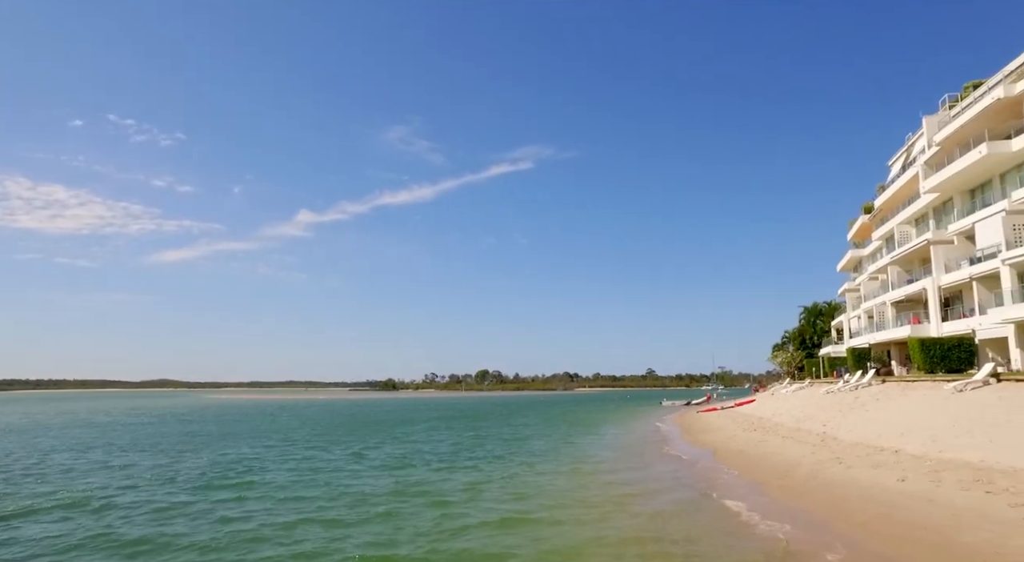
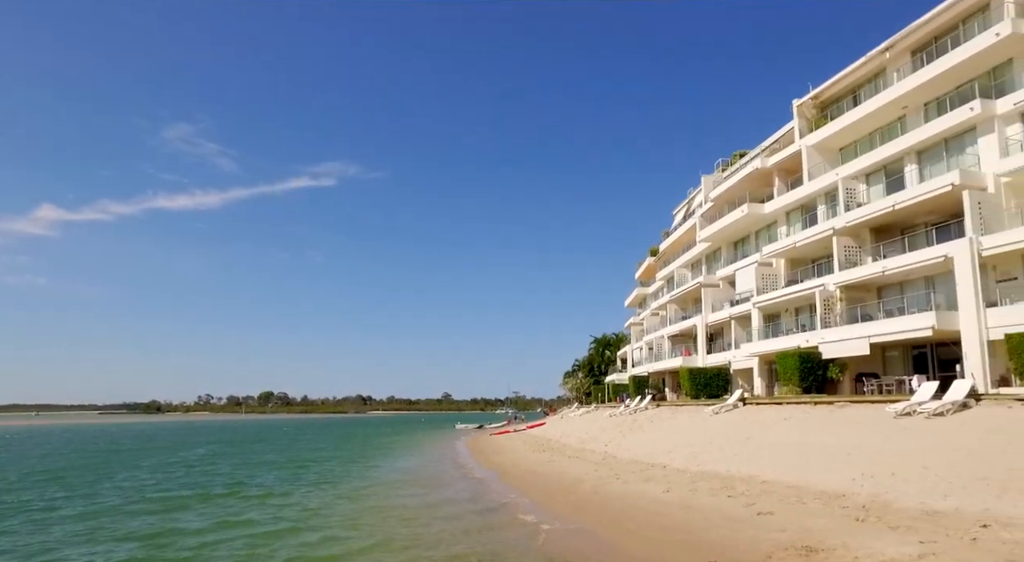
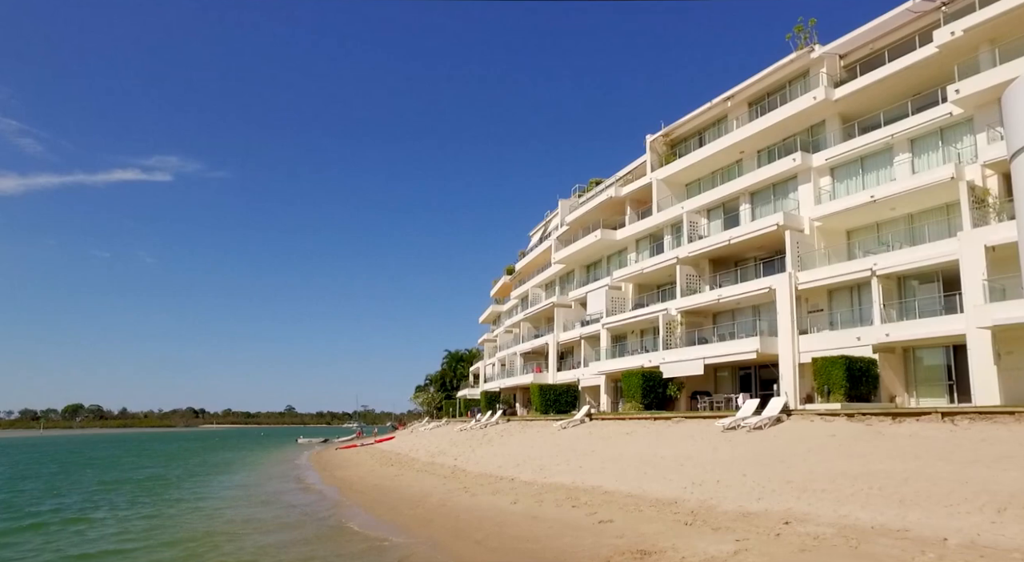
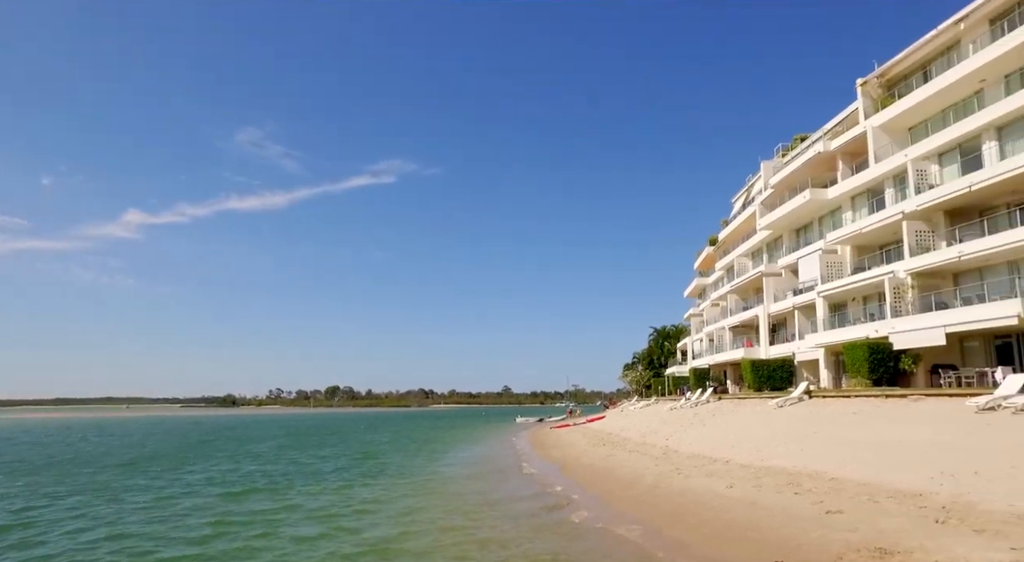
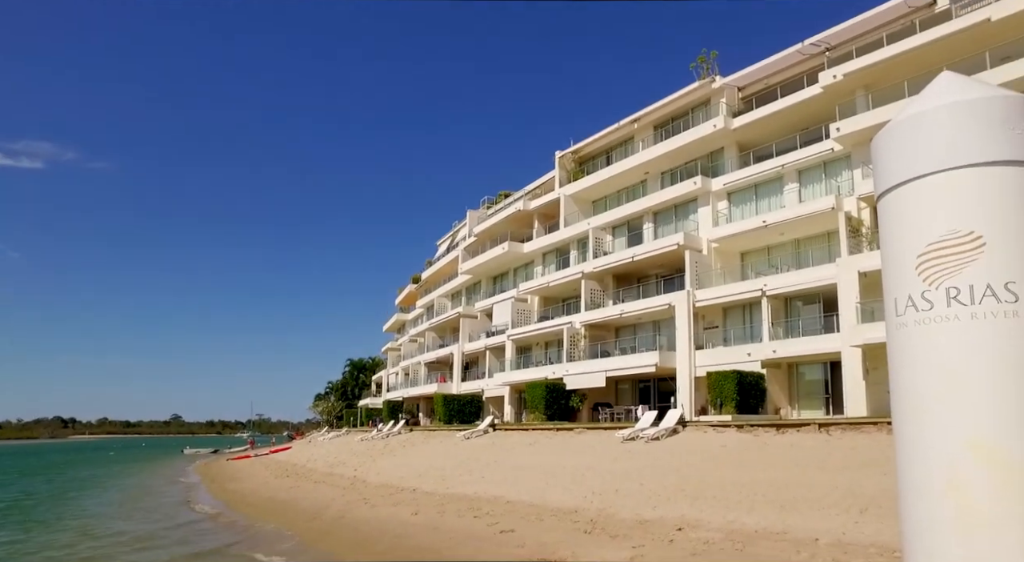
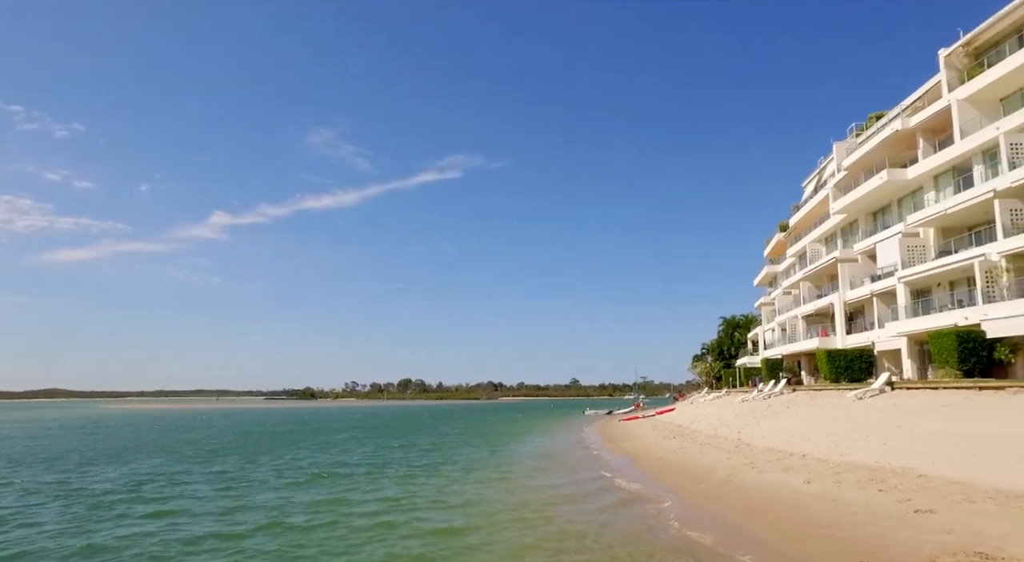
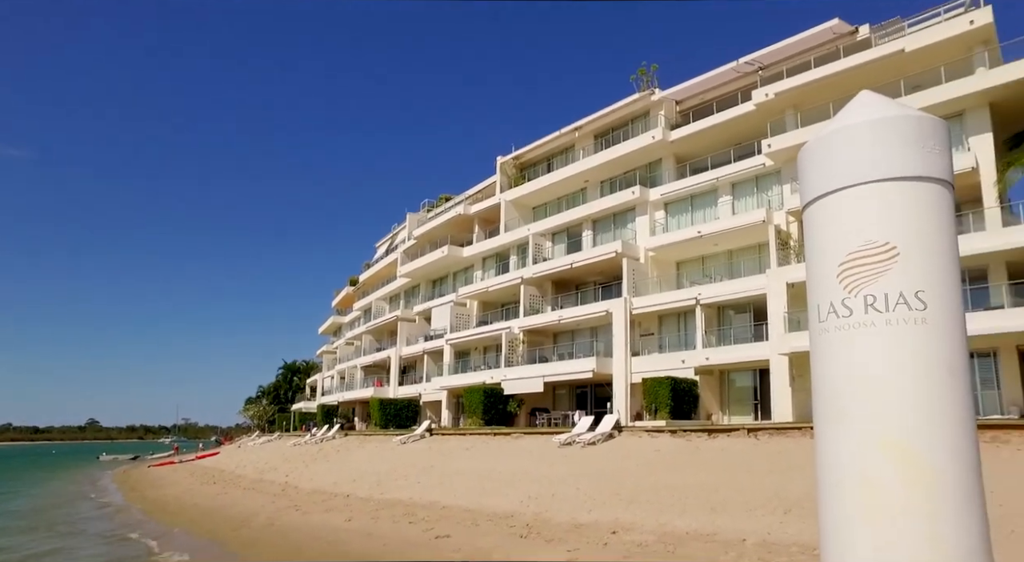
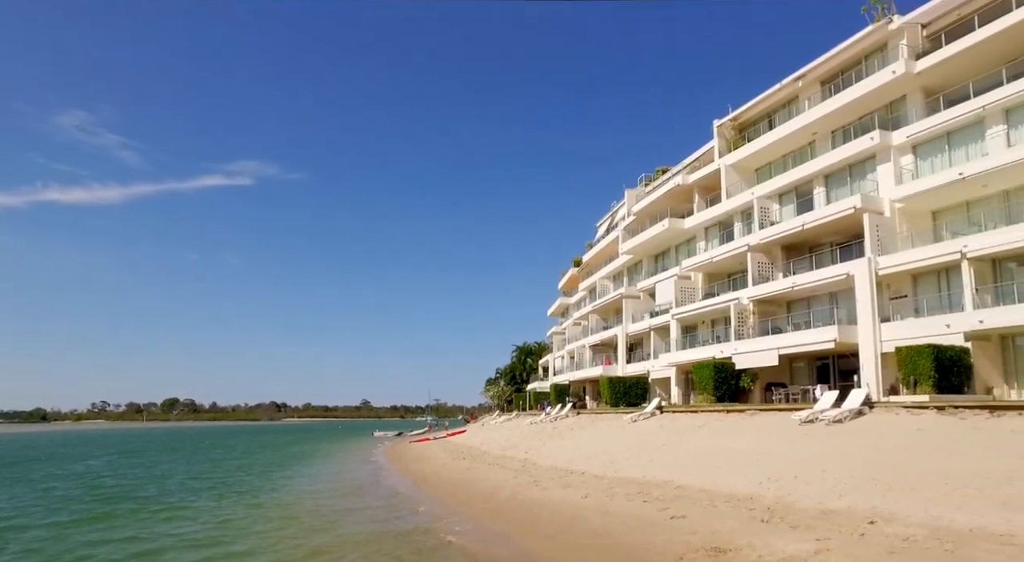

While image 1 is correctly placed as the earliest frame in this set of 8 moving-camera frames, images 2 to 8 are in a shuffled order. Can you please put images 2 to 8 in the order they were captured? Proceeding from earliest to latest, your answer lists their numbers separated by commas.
6, 4, 2, 8, 3, 5, 7
